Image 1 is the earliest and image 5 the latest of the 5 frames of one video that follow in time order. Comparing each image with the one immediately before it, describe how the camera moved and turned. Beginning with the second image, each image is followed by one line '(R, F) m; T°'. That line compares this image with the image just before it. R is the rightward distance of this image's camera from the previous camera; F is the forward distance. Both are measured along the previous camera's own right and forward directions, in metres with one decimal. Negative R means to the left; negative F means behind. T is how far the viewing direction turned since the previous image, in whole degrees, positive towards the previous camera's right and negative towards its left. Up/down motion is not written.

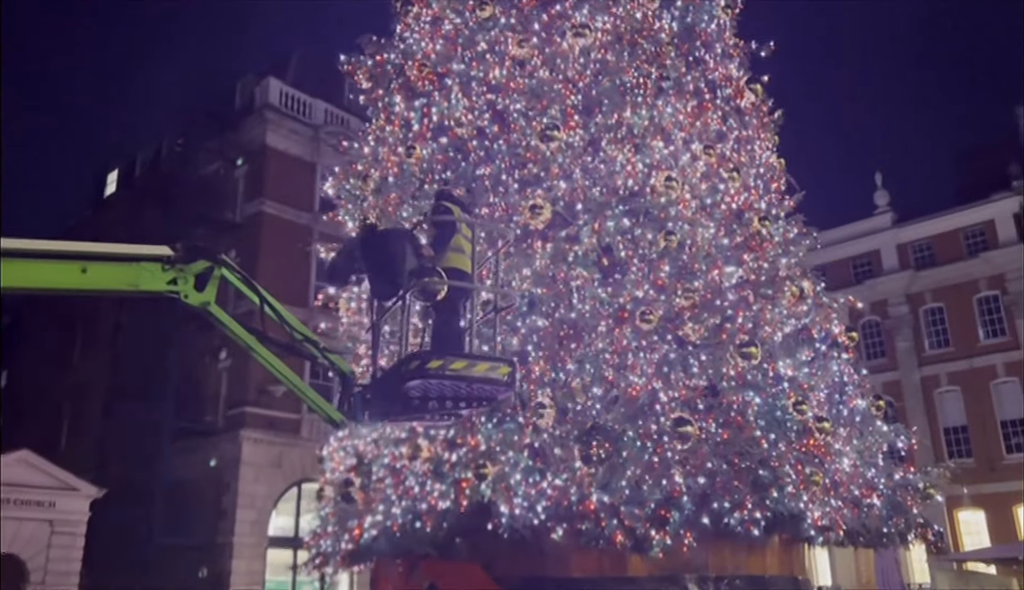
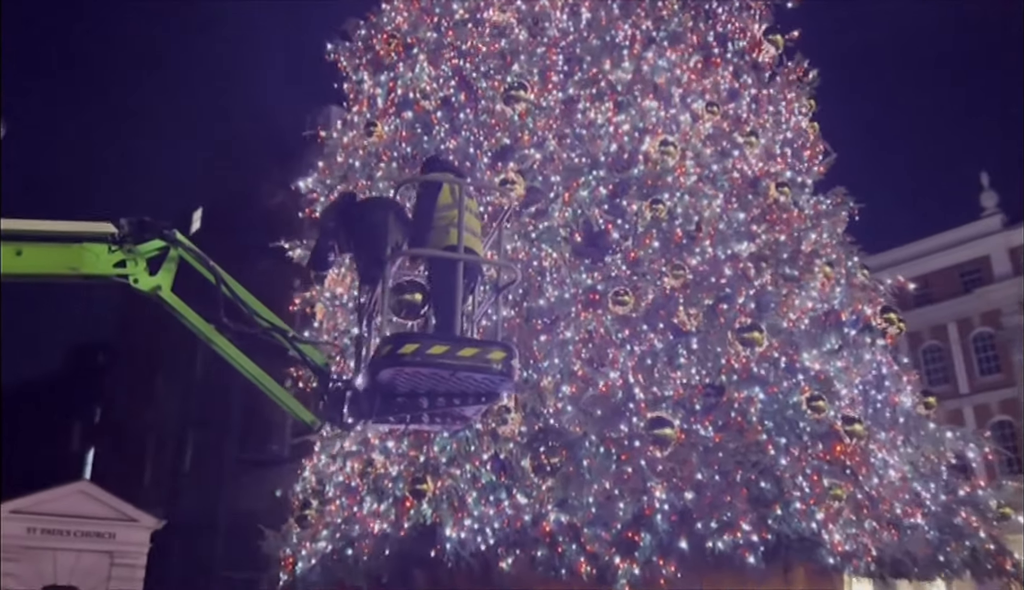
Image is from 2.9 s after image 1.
(+1.5, +1.7) m; -7°
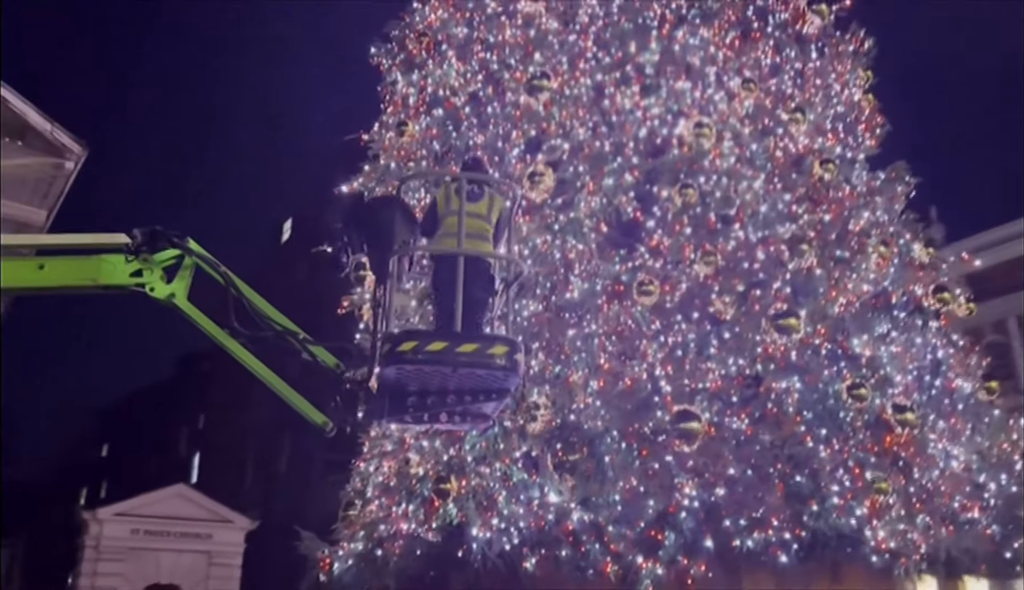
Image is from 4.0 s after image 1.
(+0.7, +0.2) m; -6°
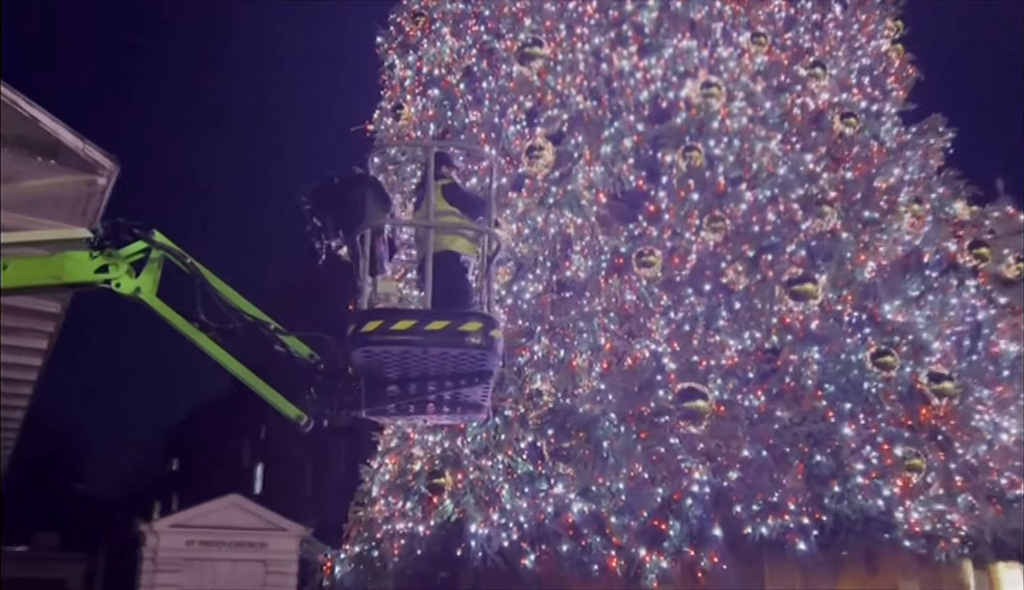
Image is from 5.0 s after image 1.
(+0.6, +0.6) m; -4°
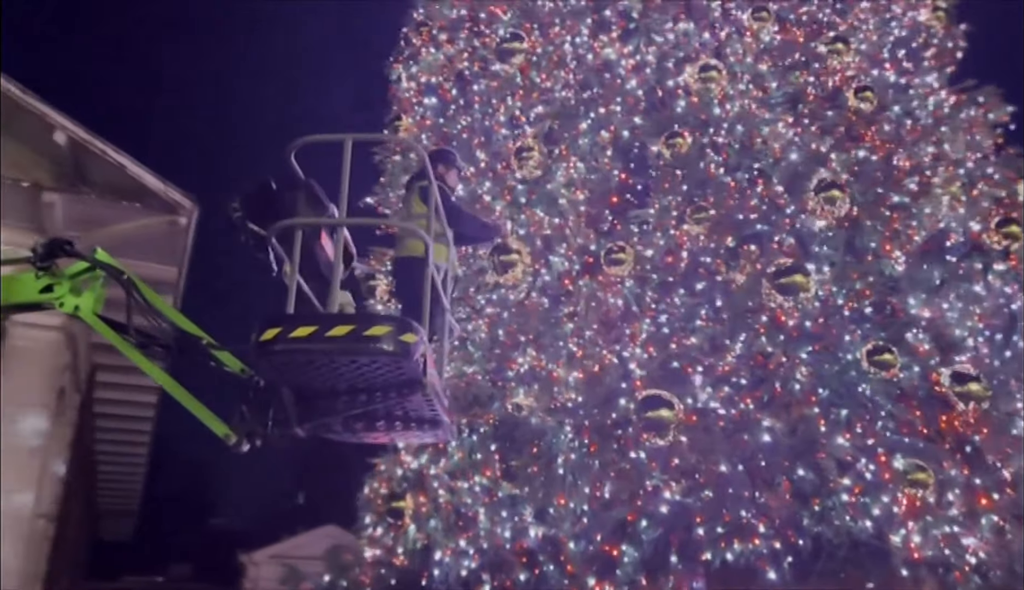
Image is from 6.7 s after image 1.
(+1.3, +0.7) m; -8°
